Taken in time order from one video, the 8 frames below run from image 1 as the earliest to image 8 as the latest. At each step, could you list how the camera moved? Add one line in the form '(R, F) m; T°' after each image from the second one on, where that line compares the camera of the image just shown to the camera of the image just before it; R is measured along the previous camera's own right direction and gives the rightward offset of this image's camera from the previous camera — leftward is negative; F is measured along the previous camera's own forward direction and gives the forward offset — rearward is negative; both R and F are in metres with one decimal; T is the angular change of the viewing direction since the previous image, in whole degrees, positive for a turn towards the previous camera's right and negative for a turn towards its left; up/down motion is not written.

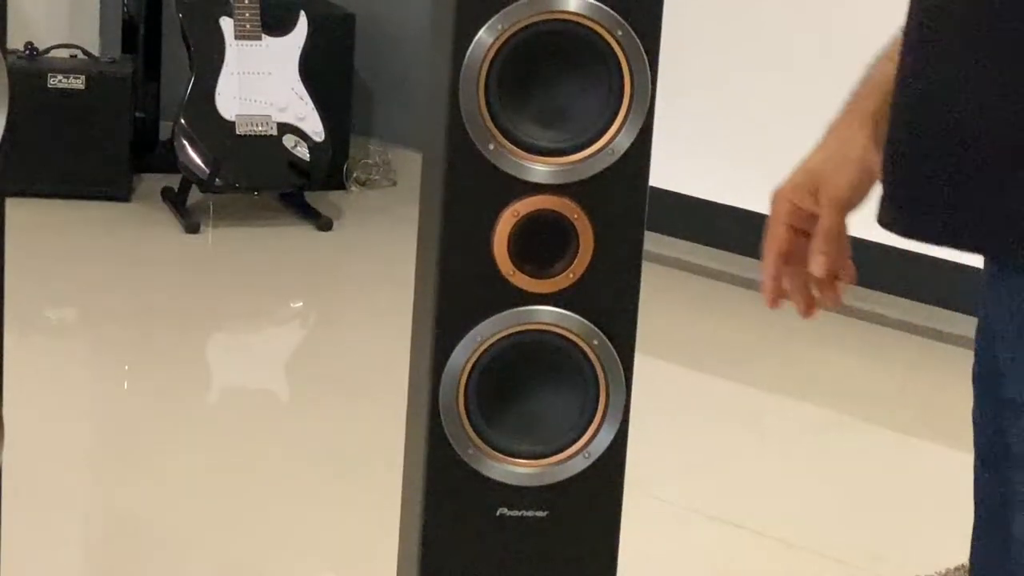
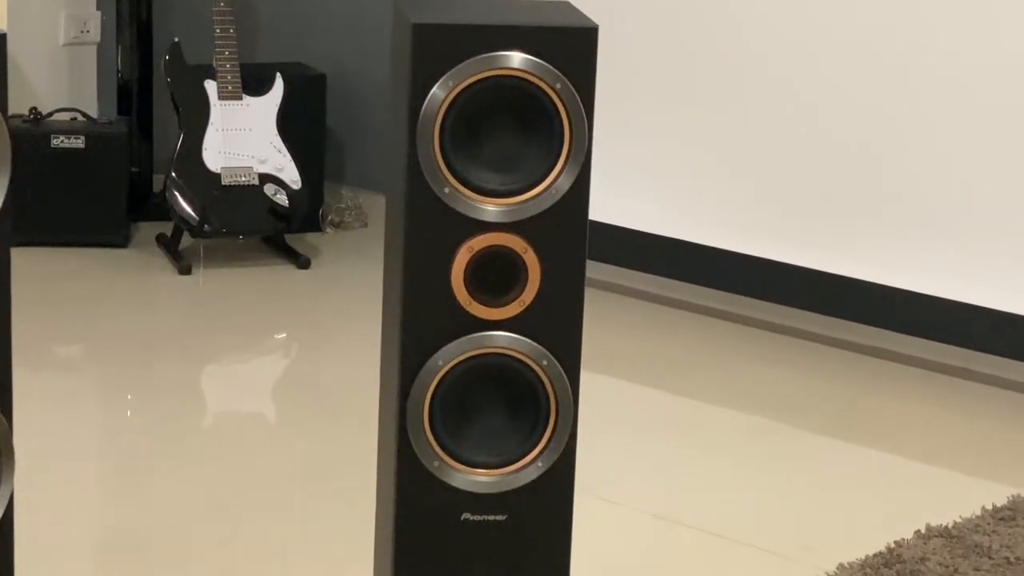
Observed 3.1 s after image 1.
(0.0, -0.1) m; 0°
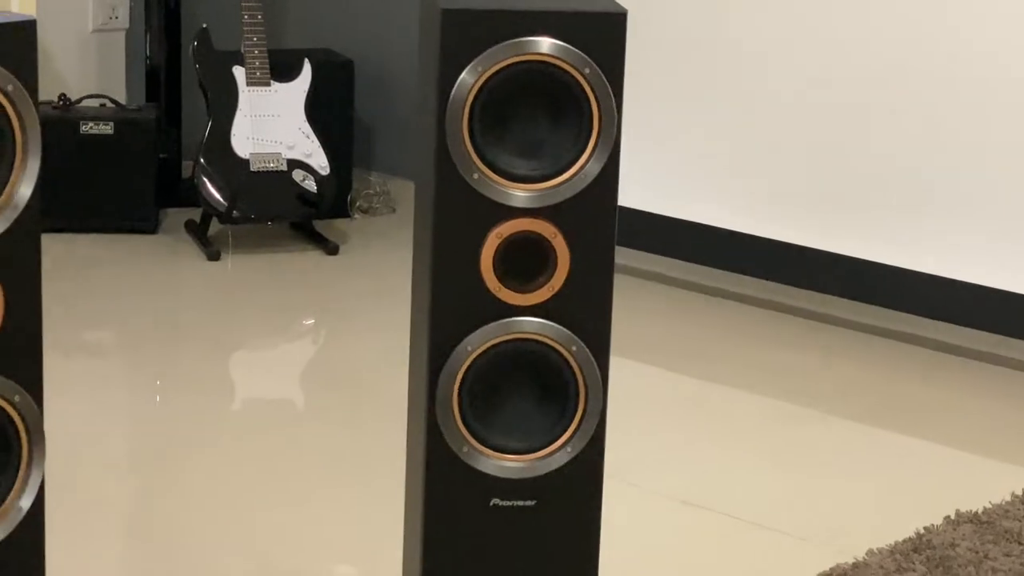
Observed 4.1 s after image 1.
(0.0, 0.0) m; -1°
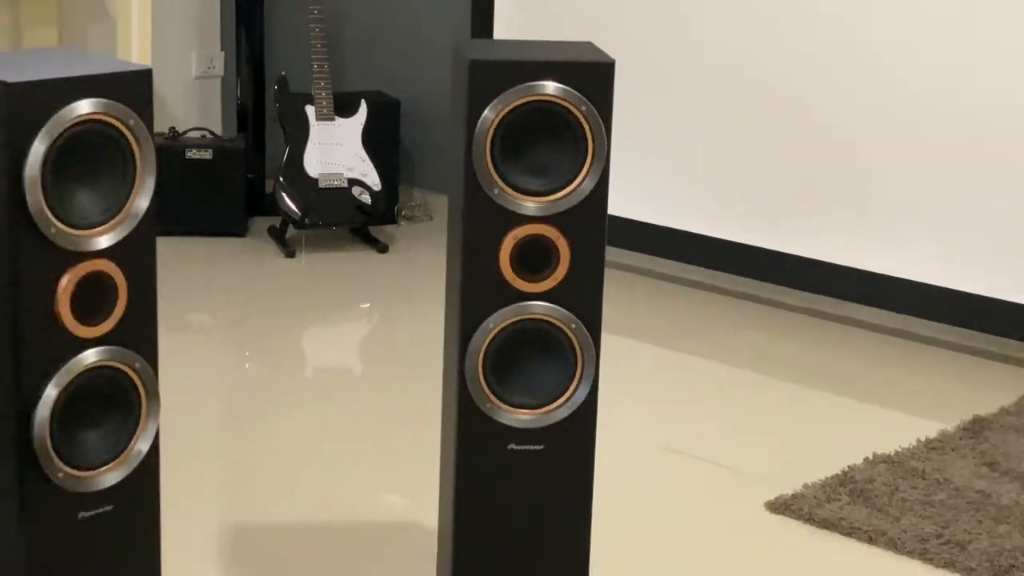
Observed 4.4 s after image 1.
(0.0, -0.4) m; -1°
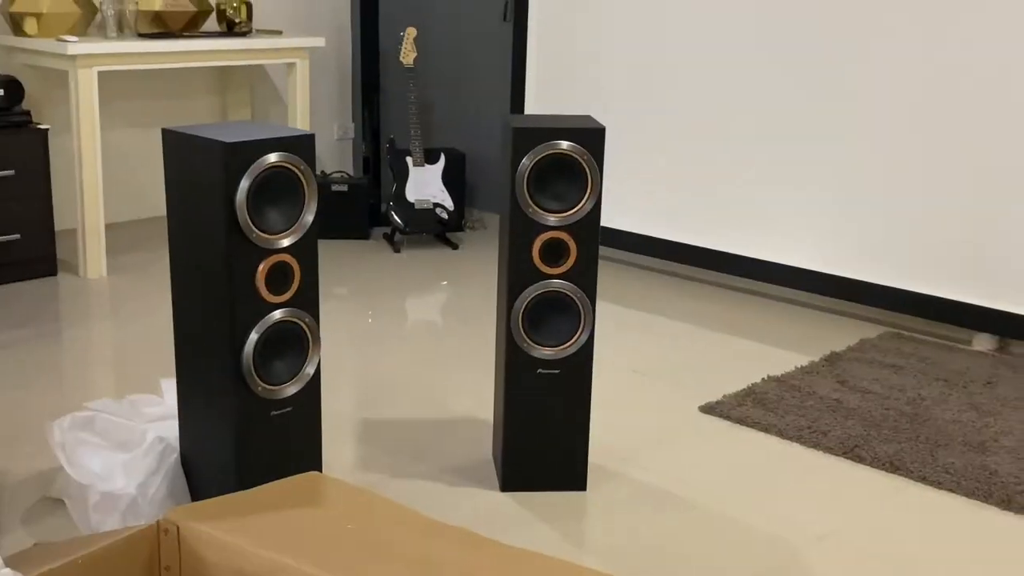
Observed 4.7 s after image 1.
(0.0, -0.9) m; -1°
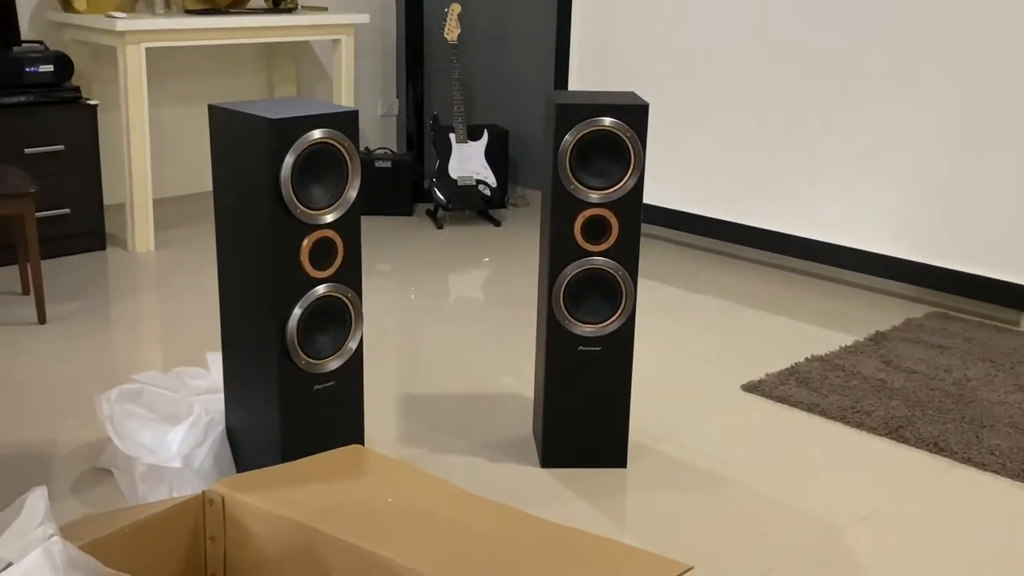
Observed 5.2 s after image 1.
(0.0, 0.0) m; -2°
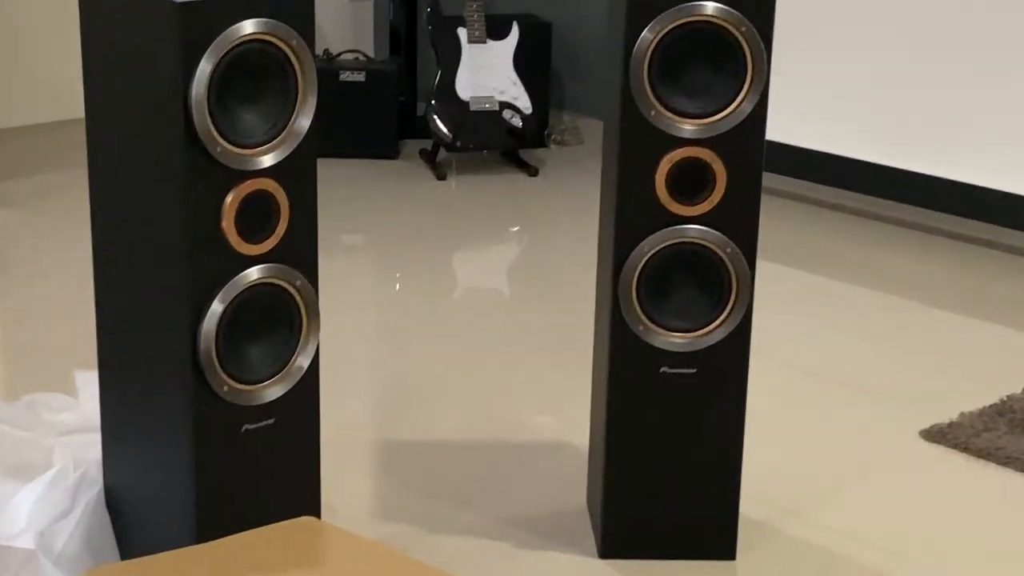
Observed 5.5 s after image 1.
(0.0, +0.9) m; 0°
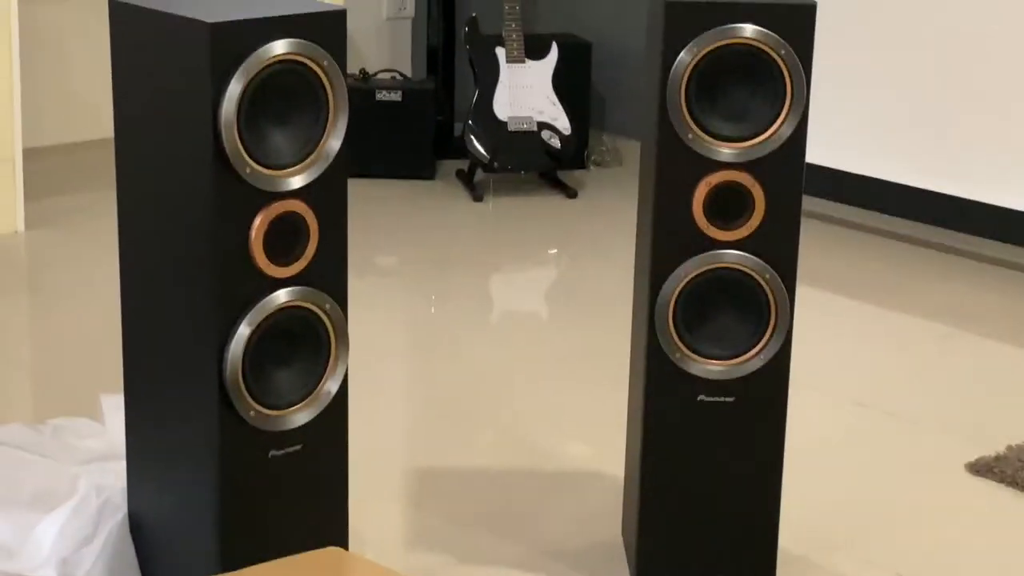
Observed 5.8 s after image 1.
(+0.1, 0.0) m; -4°
